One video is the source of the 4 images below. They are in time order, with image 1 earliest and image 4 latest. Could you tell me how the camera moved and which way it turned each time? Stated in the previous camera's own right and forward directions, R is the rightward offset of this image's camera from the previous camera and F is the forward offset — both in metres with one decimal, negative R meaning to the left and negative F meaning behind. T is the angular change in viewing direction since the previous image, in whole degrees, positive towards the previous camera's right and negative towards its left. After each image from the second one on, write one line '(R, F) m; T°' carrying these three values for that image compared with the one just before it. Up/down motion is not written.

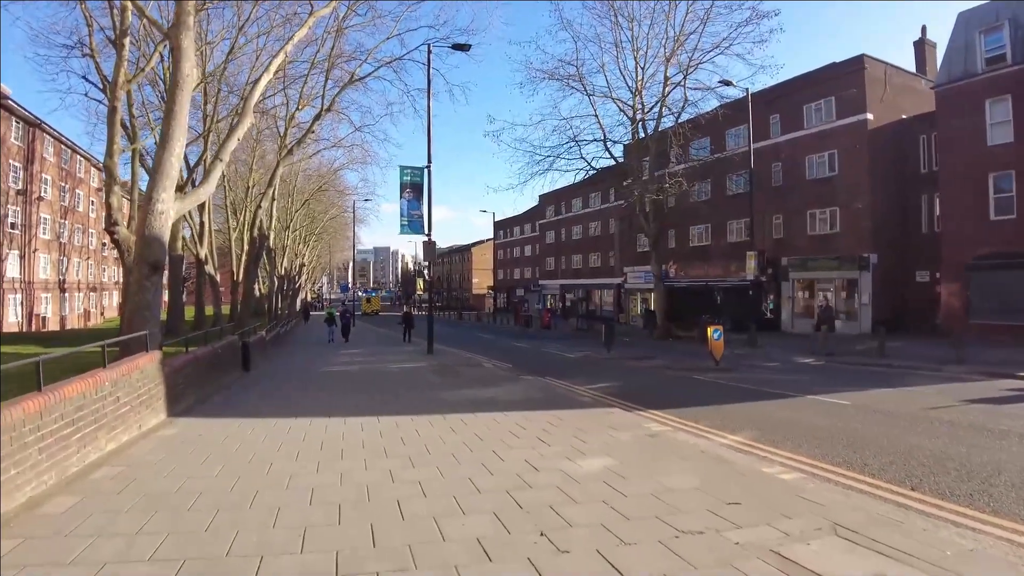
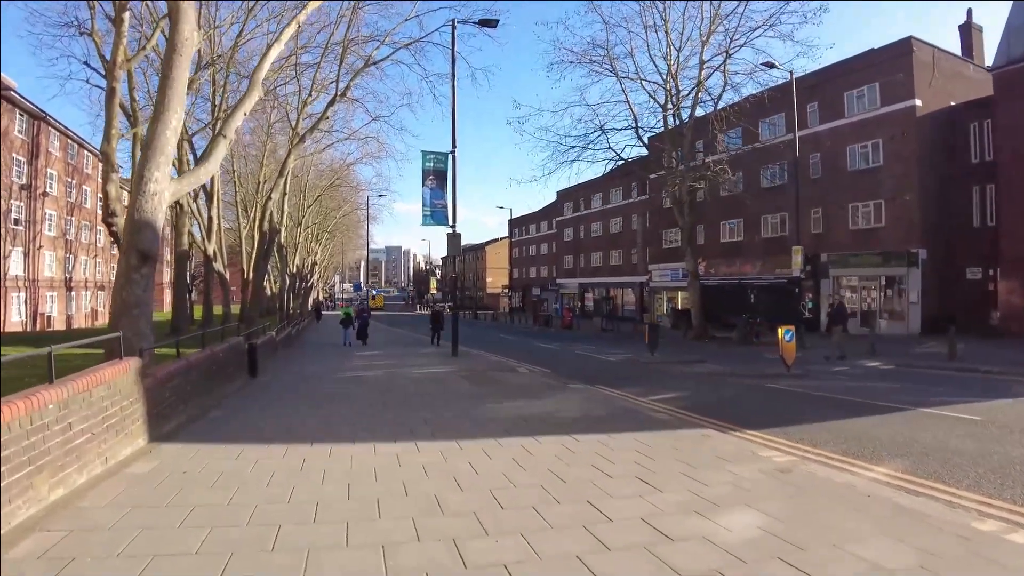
(-0.6, +1.8) m; -1°
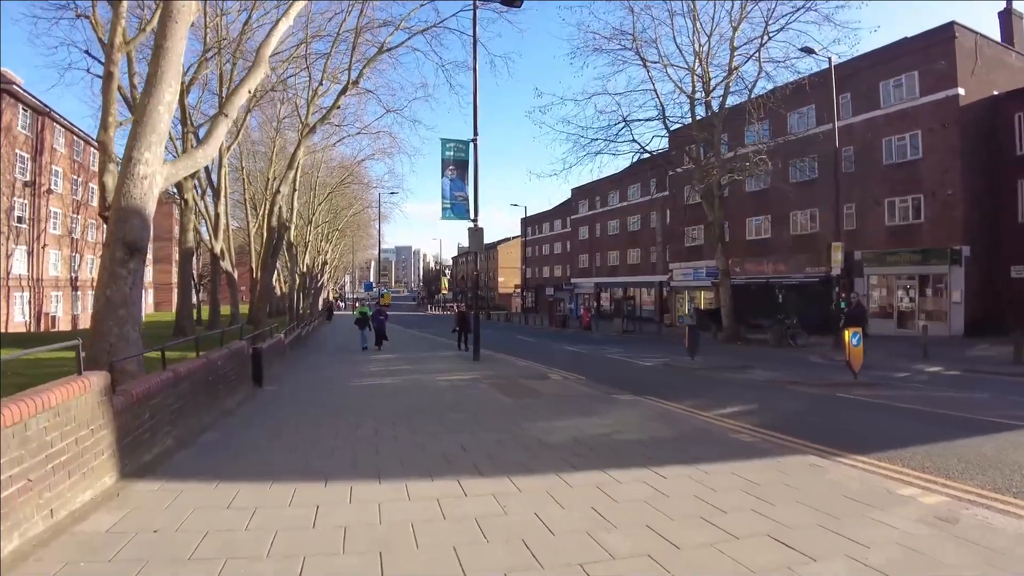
(-0.5, +1.4) m; -1°
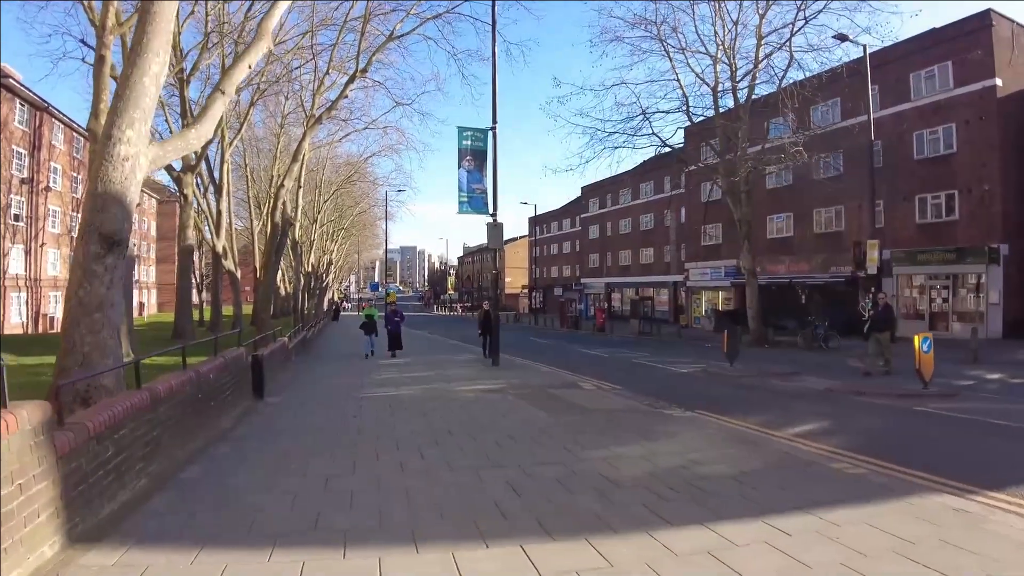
(-0.4, +1.3) m; 0°
